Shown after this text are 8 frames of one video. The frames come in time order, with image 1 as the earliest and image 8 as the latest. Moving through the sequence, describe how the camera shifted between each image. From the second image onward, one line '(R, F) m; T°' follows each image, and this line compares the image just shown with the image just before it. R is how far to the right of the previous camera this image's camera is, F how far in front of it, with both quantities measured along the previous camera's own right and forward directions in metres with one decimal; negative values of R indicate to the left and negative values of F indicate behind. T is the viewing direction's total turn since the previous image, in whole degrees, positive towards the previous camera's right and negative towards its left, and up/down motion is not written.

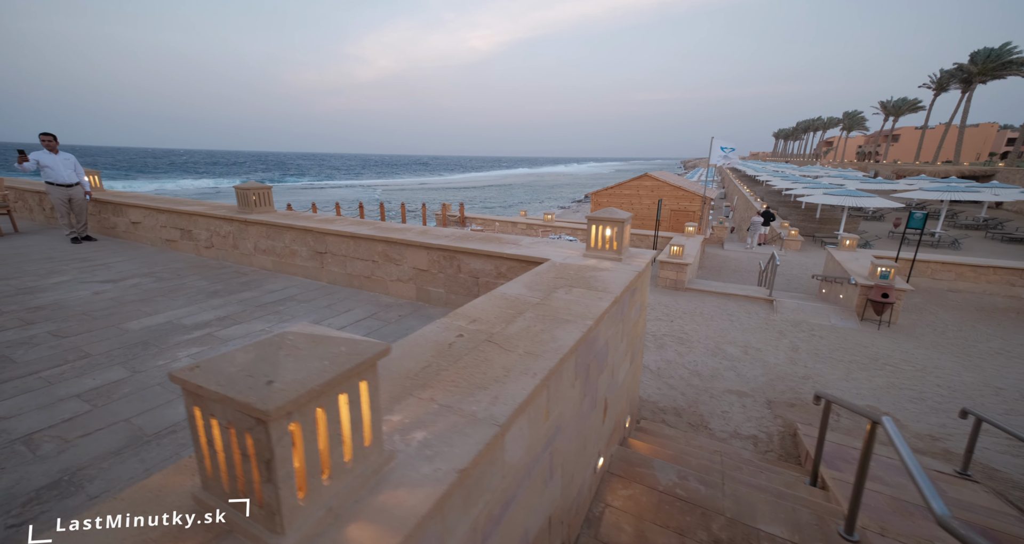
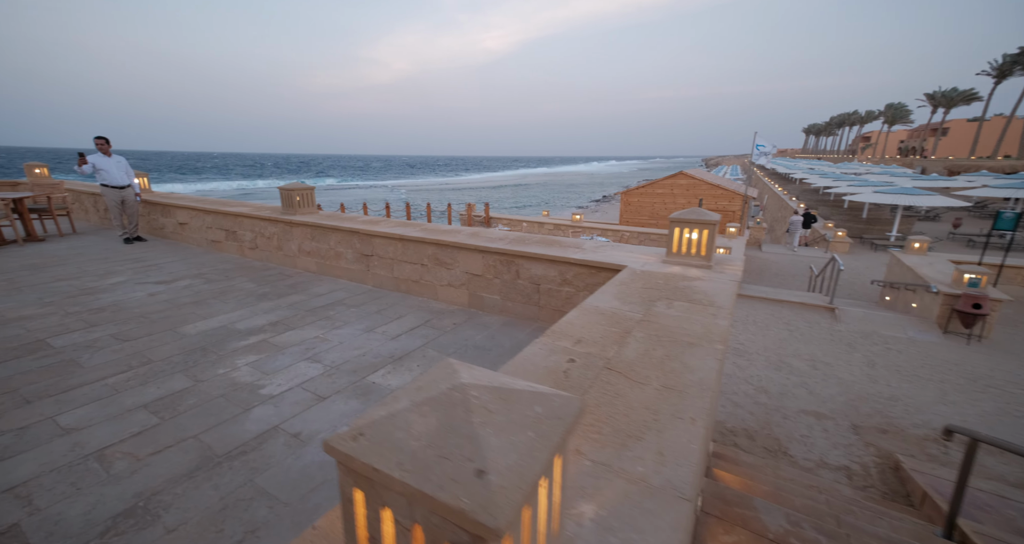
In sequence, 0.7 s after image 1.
(-0.4, +0.3) m; -3°
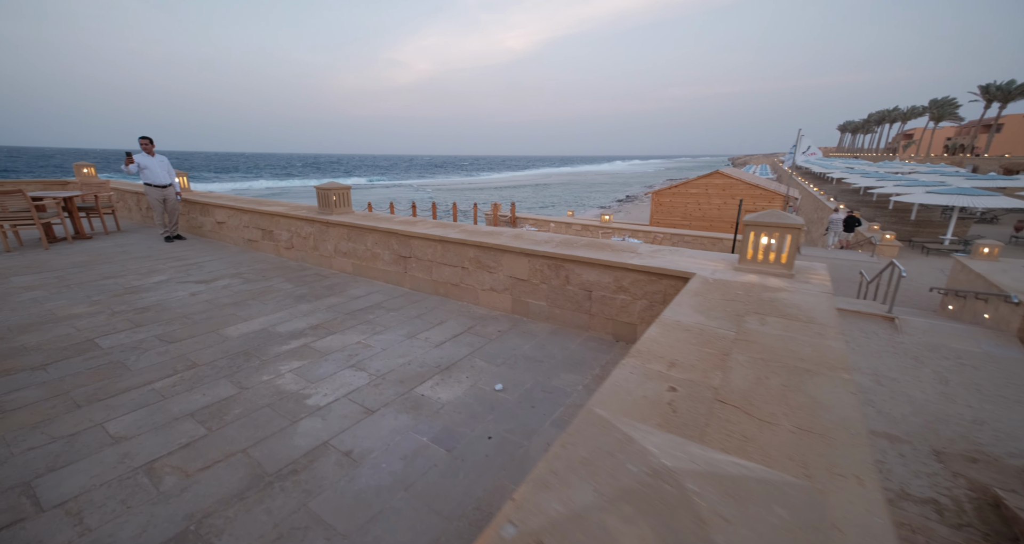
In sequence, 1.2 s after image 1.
(-0.3, +0.2) m; -3°
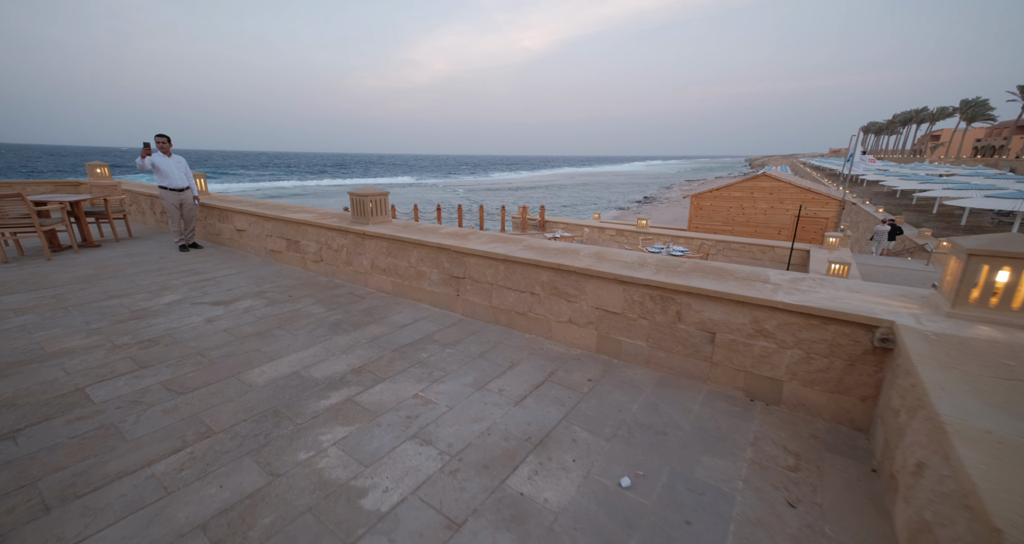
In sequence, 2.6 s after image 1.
(-0.6, +0.9) m; -2°
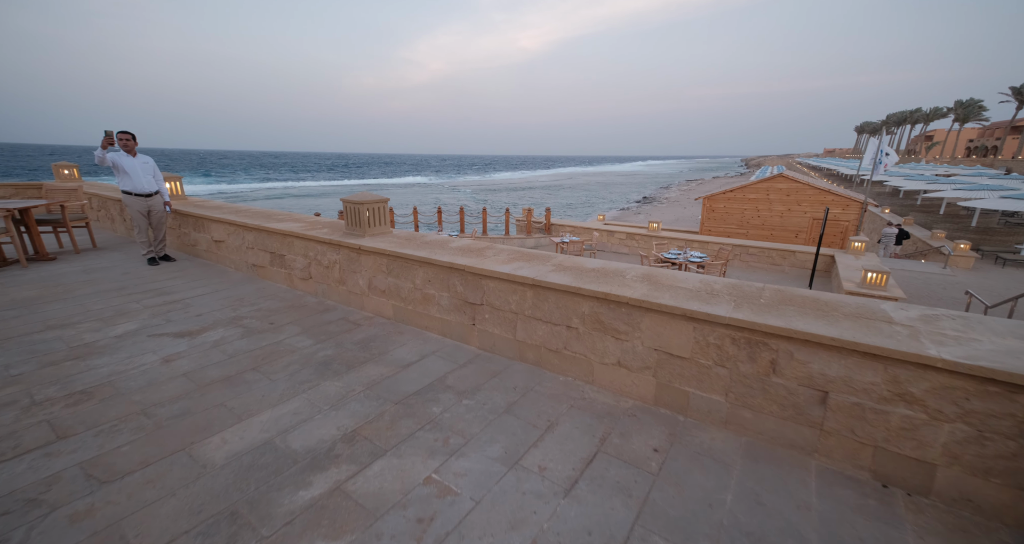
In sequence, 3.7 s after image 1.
(-0.3, +0.8) m; 0°
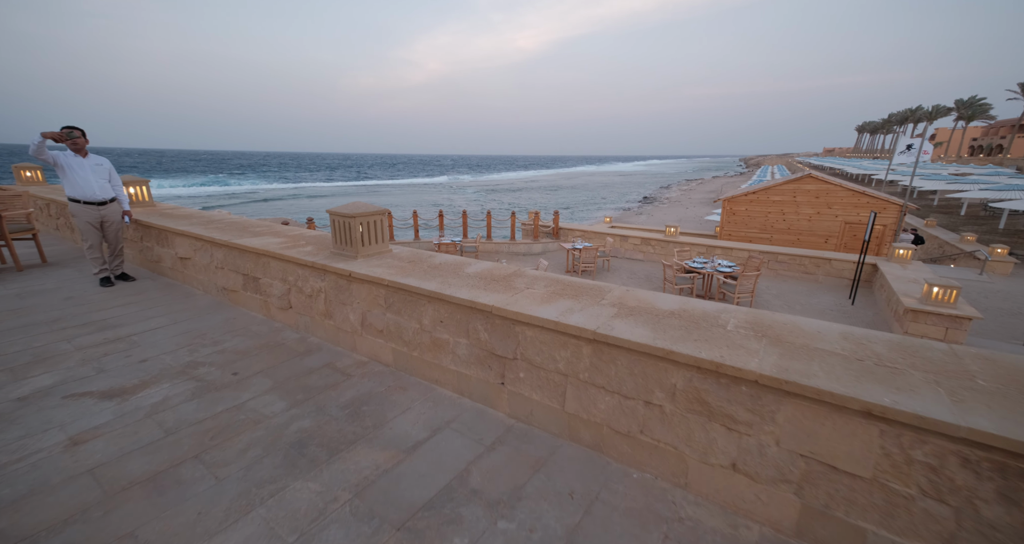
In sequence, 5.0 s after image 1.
(-0.3, +1.0) m; 0°
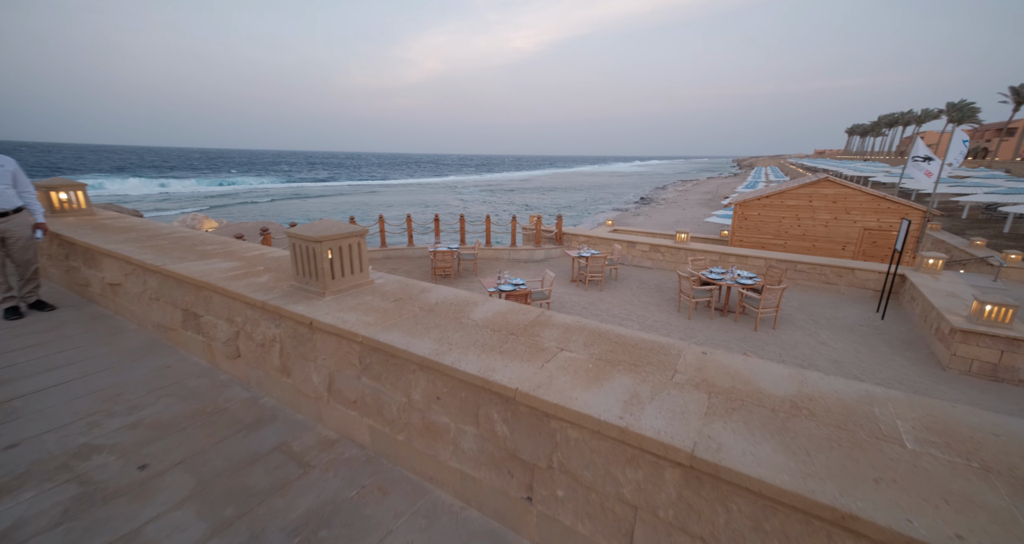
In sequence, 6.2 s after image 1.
(-0.2, +0.9) m; +1°
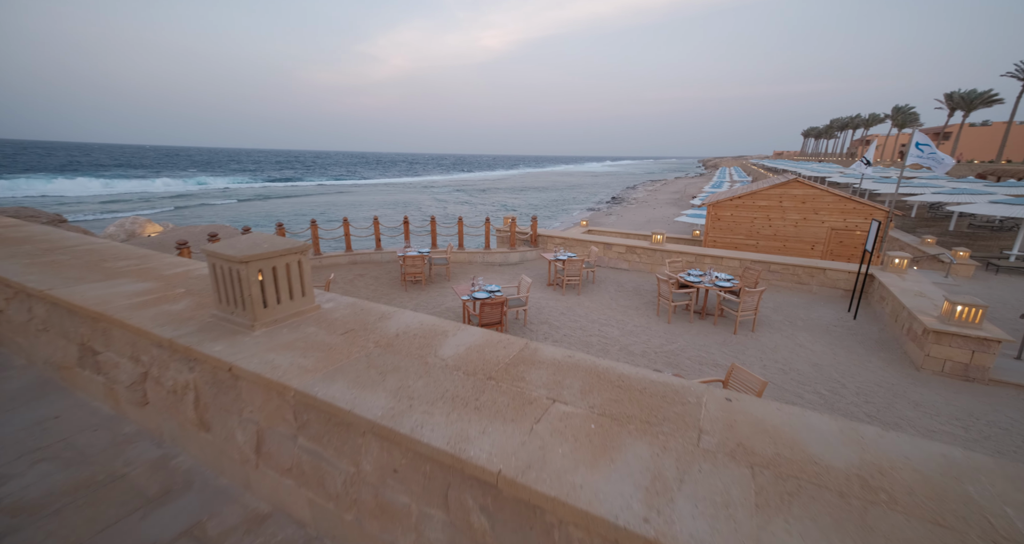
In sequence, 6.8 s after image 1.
(0.0, +0.5) m; +4°
